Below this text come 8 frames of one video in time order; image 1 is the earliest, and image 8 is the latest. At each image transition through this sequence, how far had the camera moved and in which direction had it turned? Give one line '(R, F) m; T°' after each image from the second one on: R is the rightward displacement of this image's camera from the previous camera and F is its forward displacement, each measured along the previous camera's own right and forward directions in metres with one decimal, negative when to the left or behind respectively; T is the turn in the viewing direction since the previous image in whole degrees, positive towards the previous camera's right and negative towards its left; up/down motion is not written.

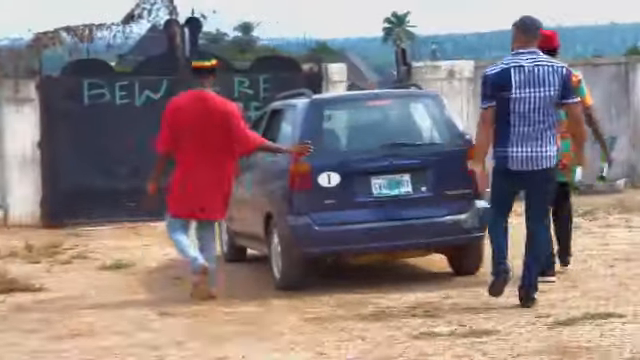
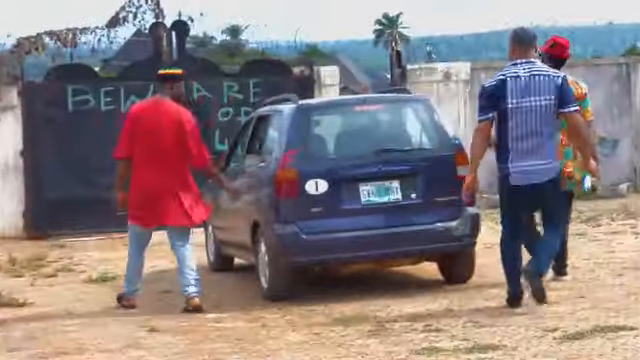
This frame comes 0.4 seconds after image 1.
(0.0, +0.4) m; 0°
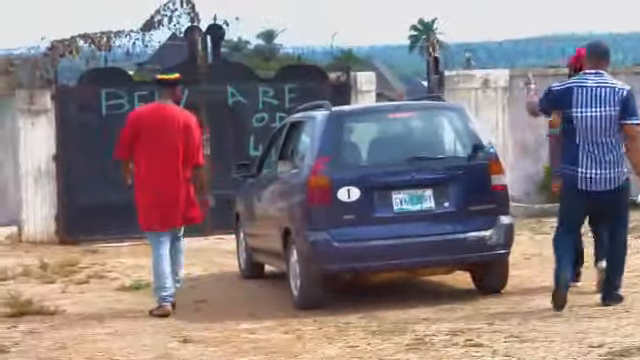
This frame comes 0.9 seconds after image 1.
(0.0, +0.2) m; -1°
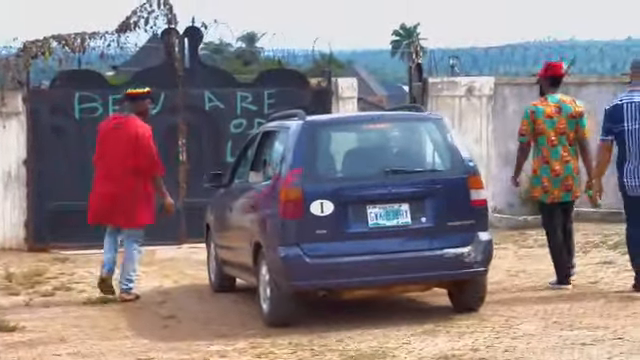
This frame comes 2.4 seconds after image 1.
(0.0, +0.5) m; +1°
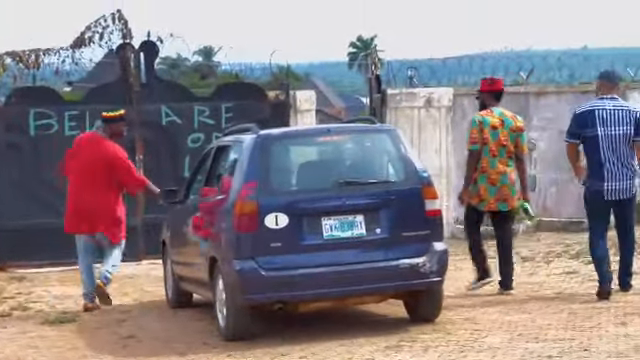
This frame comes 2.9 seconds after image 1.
(0.0, +0.1) m; +2°
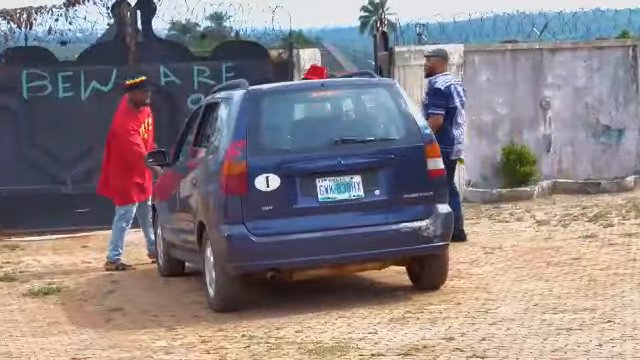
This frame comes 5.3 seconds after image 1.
(+0.1, +0.7) m; -1°
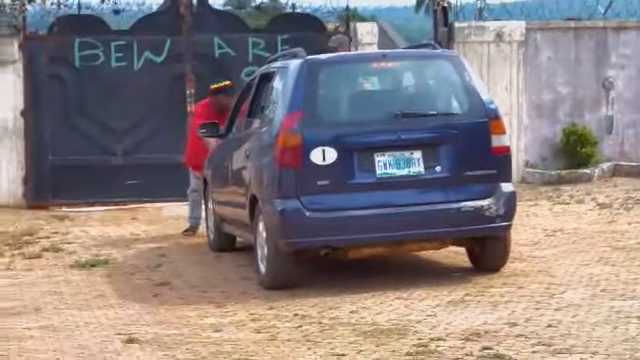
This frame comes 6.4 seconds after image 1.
(0.0, +0.3) m; -2°
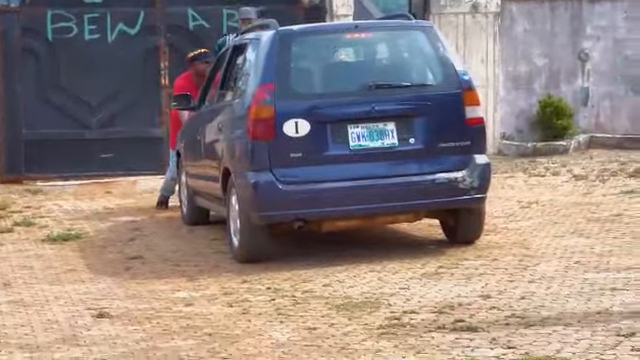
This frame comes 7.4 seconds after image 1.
(0.0, +0.1) m; +1°
